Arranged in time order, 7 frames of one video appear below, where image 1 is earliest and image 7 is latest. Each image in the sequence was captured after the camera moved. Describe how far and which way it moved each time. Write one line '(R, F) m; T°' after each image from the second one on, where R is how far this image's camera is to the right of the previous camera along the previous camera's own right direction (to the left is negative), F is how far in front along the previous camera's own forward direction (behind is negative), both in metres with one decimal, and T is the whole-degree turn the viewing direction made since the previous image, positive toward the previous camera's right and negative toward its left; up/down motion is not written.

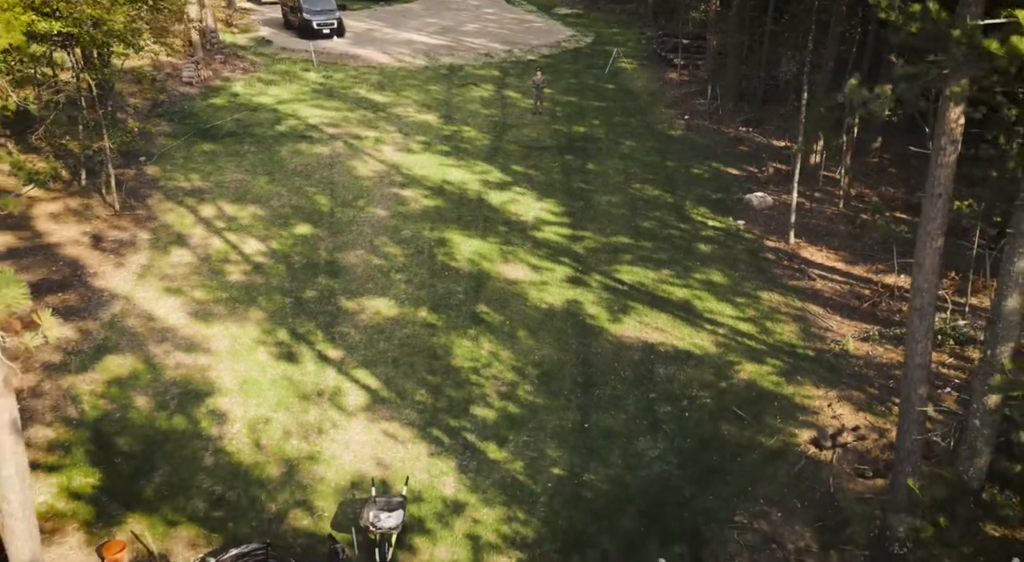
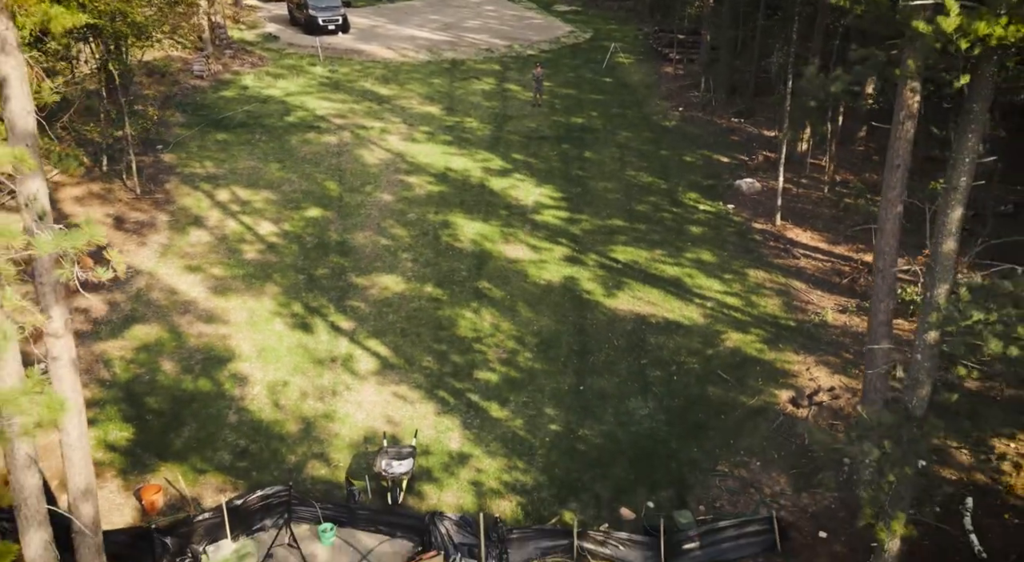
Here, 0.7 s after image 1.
(0.0, -1.1) m; 0°
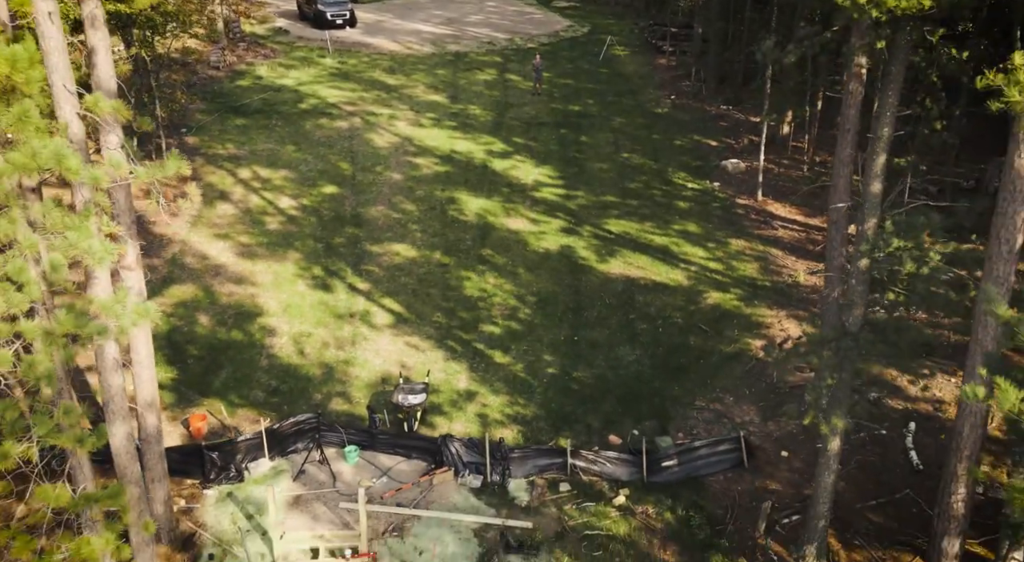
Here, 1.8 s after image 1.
(0.0, -1.8) m; 0°
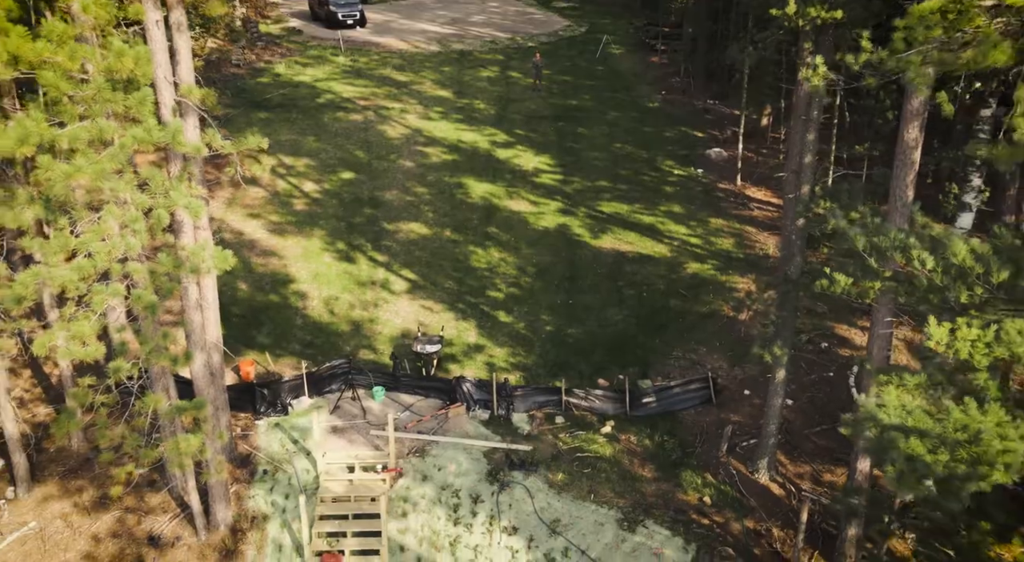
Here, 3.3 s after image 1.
(0.0, -2.5) m; 0°
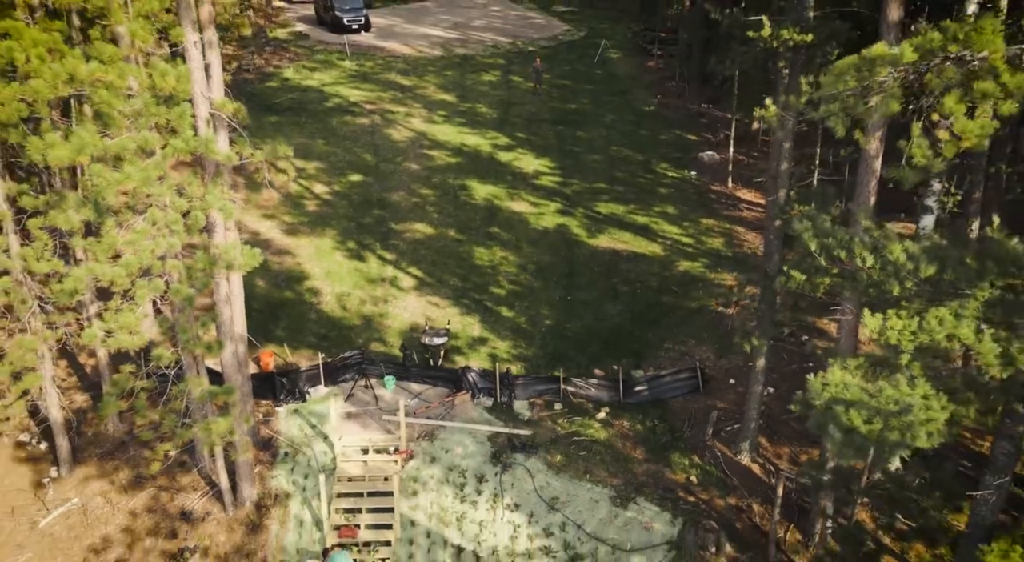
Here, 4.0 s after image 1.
(0.0, -1.3) m; 0°
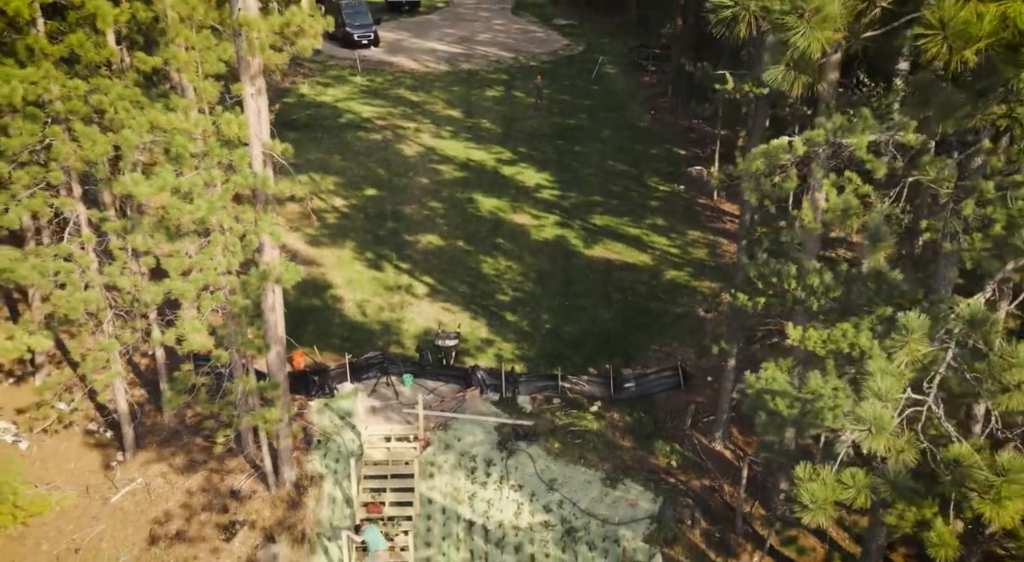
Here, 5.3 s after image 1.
(-0.1, -2.4) m; 0°
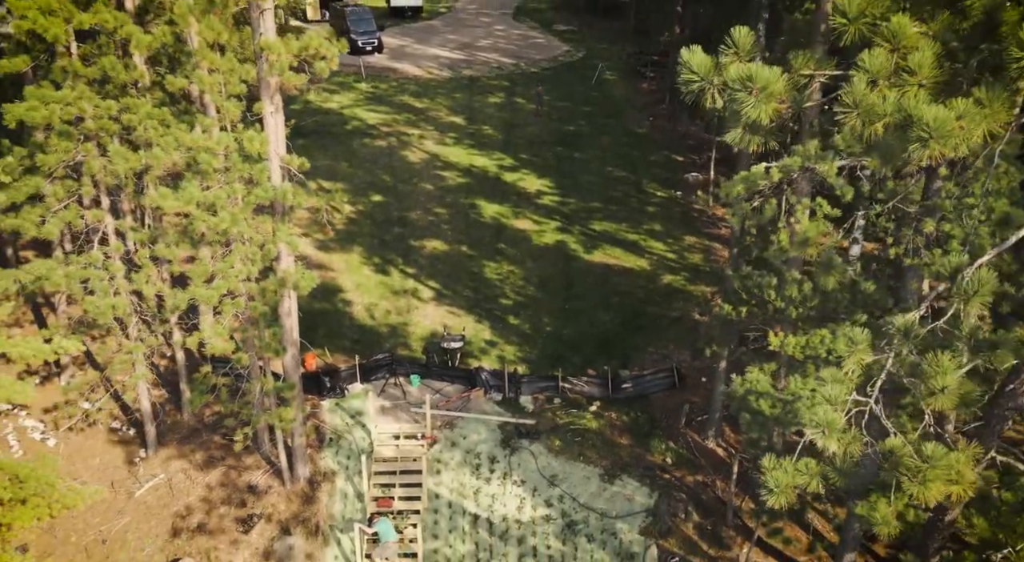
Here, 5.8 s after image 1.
(-0.1, -1.0) m; 0°
